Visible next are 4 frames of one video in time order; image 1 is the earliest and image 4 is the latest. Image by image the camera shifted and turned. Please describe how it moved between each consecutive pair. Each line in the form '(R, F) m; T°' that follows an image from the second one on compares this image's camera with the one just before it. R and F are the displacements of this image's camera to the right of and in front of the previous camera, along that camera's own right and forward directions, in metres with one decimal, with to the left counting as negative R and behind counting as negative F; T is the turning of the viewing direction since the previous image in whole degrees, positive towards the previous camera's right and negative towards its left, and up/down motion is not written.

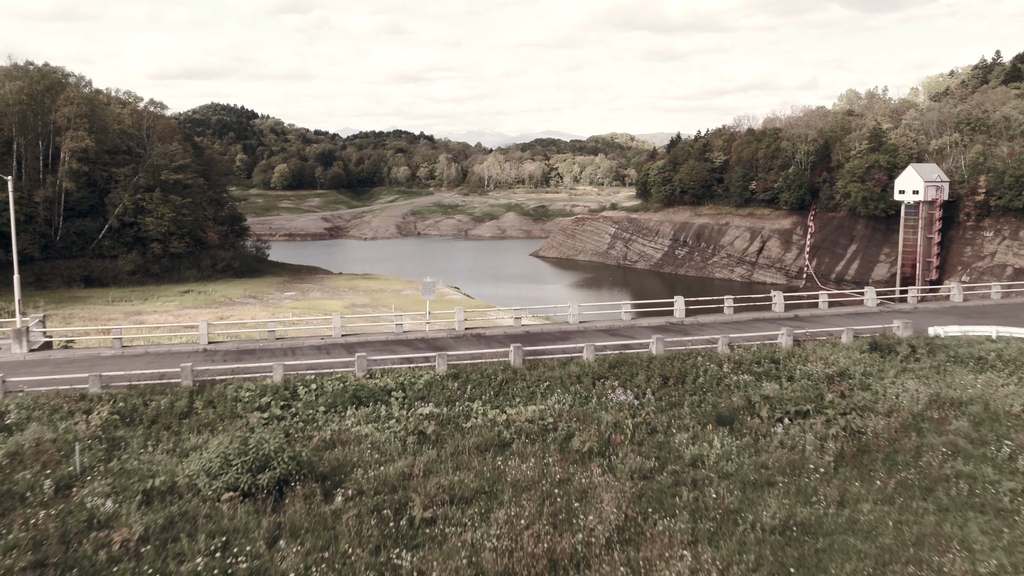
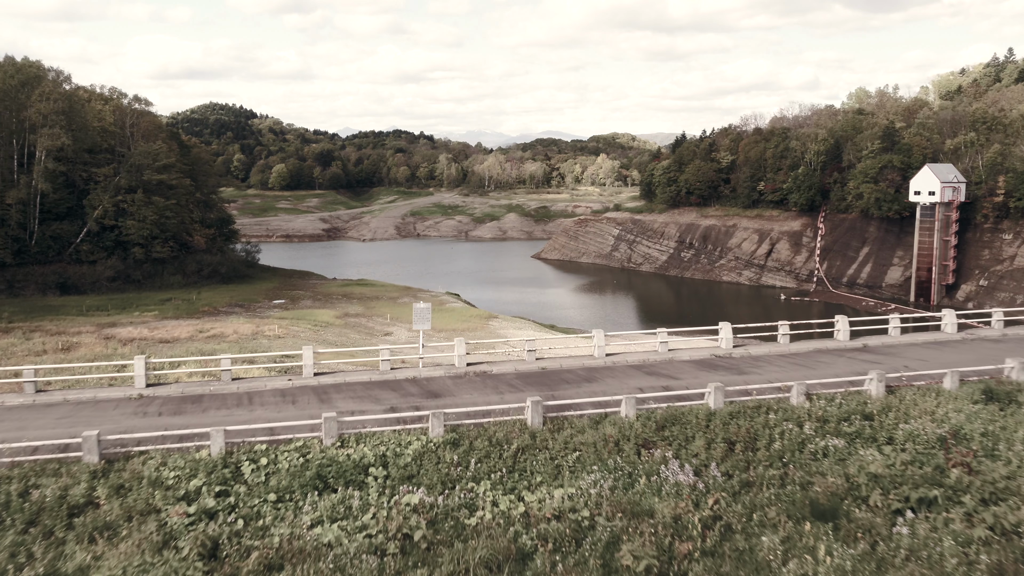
(-0.3, +3.2) m; 0°
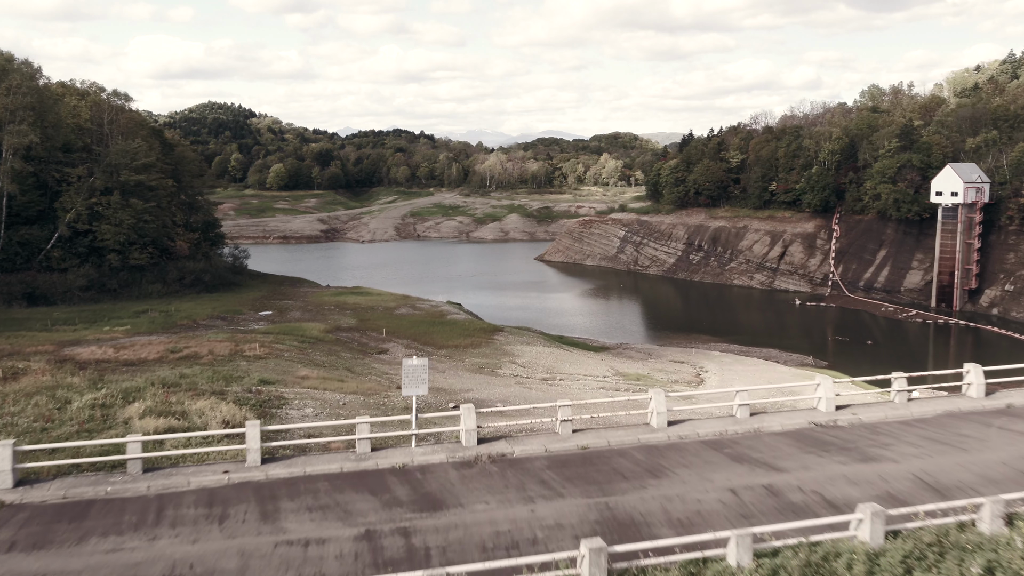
(-0.5, +4.0) m; 0°
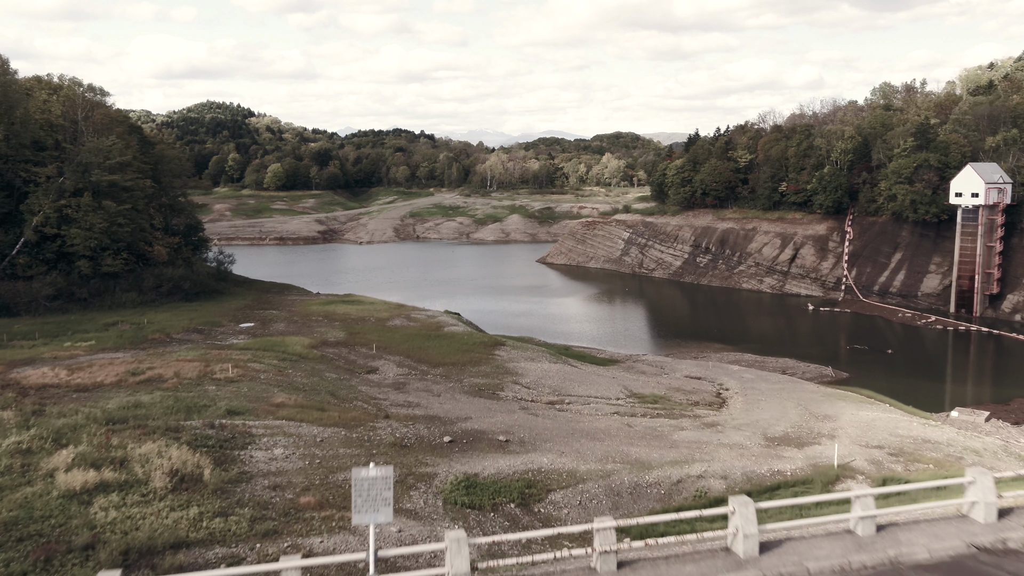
(-0.1, +3.6) m; 0°
